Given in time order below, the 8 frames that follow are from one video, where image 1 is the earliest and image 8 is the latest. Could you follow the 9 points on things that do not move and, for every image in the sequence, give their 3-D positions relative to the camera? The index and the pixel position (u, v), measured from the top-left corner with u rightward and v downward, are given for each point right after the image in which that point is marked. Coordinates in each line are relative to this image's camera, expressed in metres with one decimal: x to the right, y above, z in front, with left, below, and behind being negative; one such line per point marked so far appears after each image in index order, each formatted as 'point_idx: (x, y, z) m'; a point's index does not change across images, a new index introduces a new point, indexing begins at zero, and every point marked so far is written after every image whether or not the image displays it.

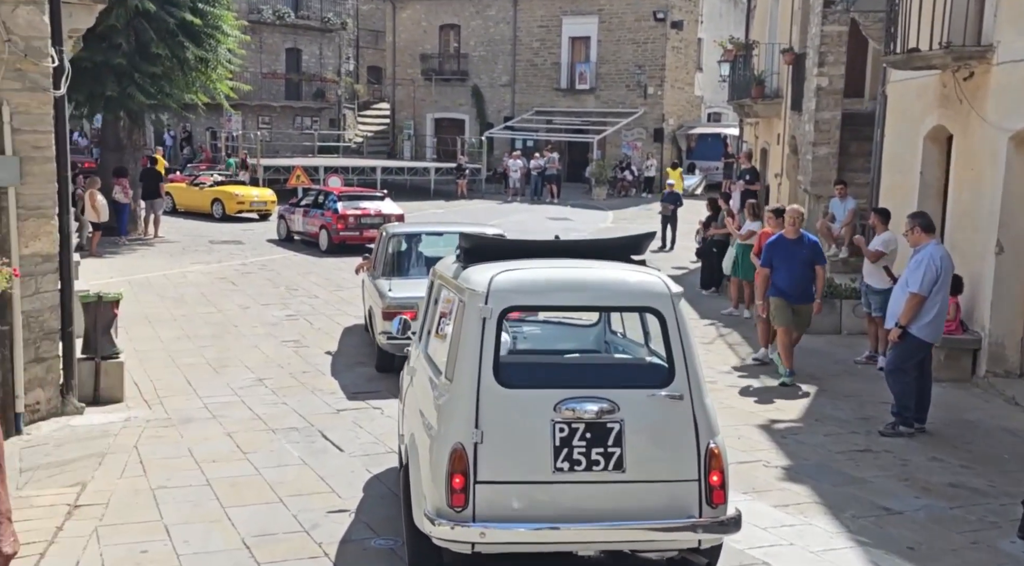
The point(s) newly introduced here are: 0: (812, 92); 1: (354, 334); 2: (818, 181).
0: (+4.6, +2.9, +16.1) m
1: (-1.8, -0.6, +12.2) m
2: (+4.7, +1.6, +16.1) m
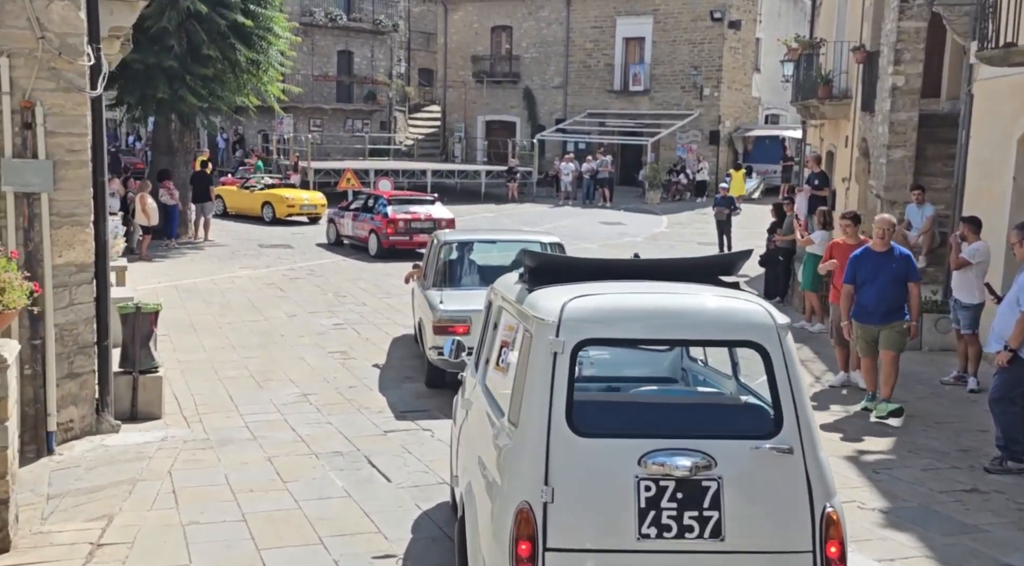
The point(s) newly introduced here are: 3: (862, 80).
0: (+5.4, +2.7, +15.3) m
1: (-1.2, -0.7, +11.7) m
2: (+5.5, +1.4, +15.2) m
3: (+6.0, +3.5, +18.0) m
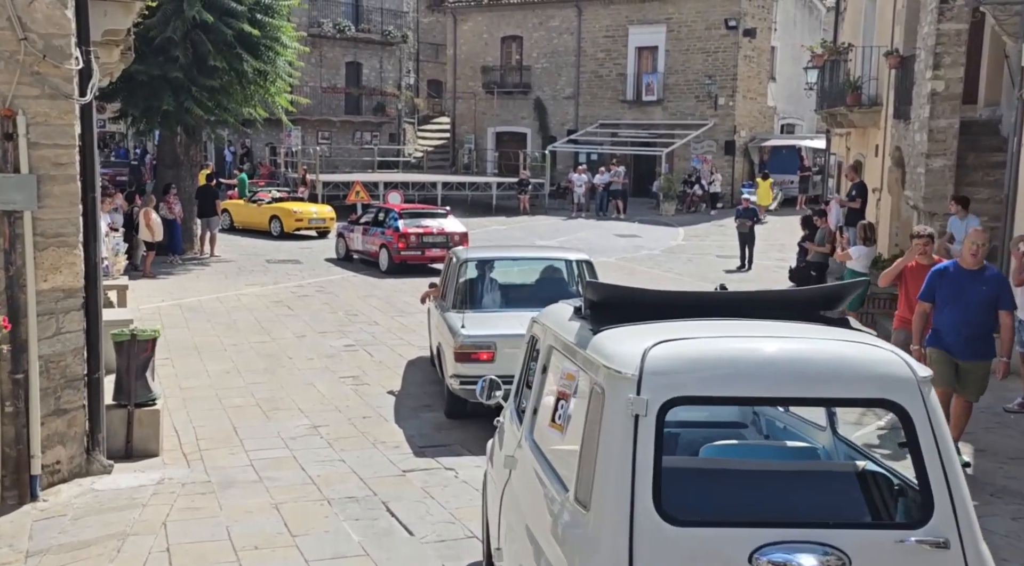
0: (+5.7, +2.5, +14.6) m
1: (-1.0, -0.9, +11.0) m
2: (+5.7, +1.2, +14.5) m
3: (+6.2, +3.3, +17.3) m
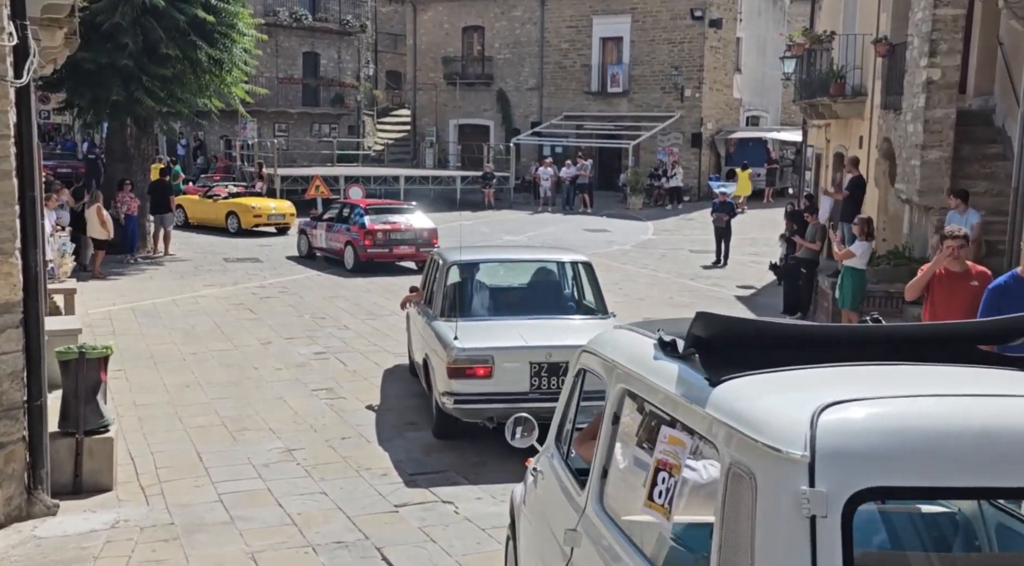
0: (+5.4, +2.6, +13.9) m
1: (-1.1, -0.9, +10.1) m
2: (+5.4, +1.2, +13.9) m
3: (+5.8, +3.3, +16.7) m
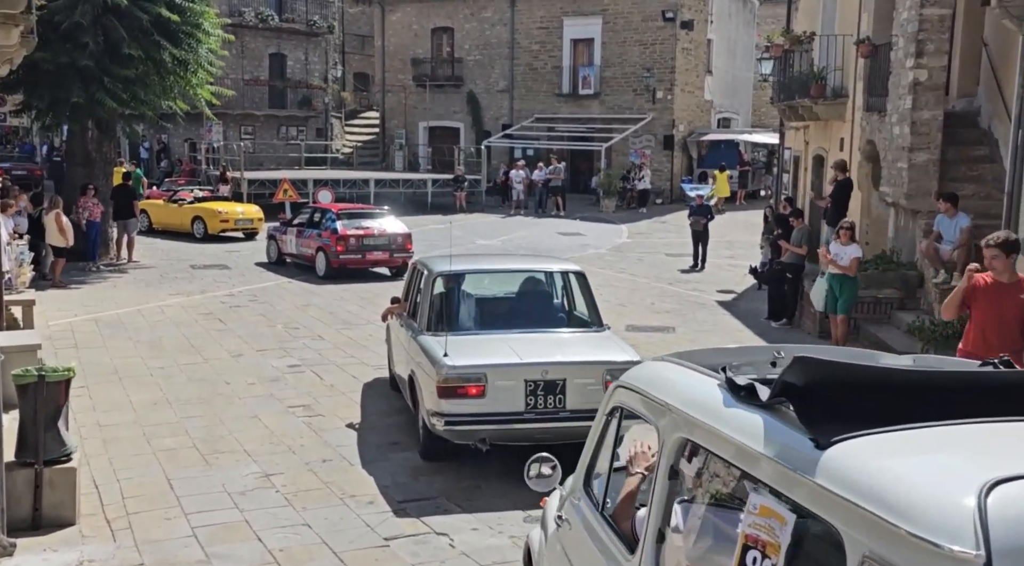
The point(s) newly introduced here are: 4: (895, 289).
0: (+5.1, +2.5, +13.7) m
1: (-1.2, -1.0, +9.6) m
2: (+5.2, +1.2, +13.6) m
3: (+5.4, +3.2, +16.4) m
4: (+4.9, -0.1, +13.5) m
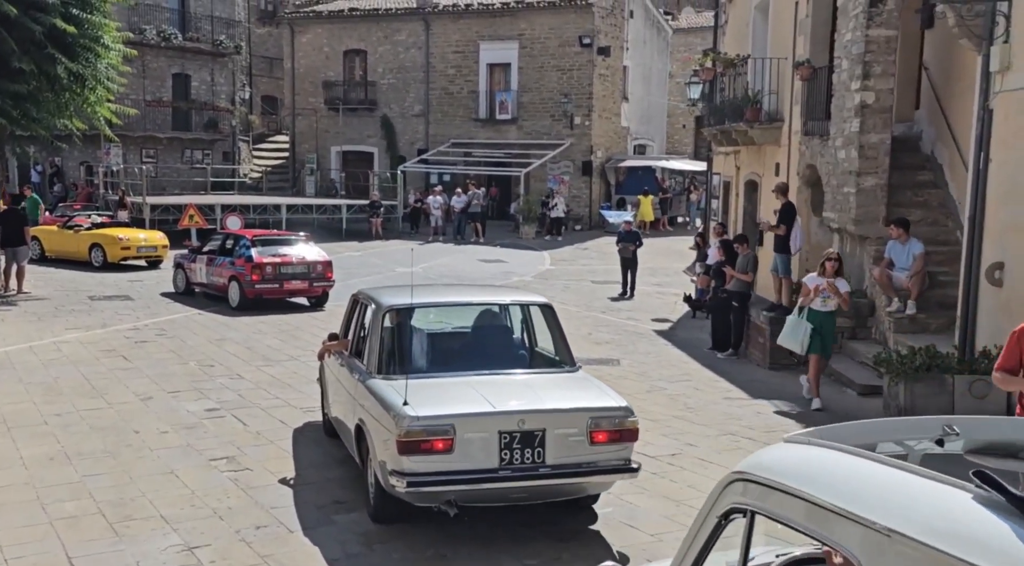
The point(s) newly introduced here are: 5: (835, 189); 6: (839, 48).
0: (+4.3, +2.1, +13.3) m
1: (-1.6, -1.3, +8.6) m
2: (+4.4, +0.8, +13.2) m
3: (+4.4, +2.8, +16.0) m
4: (+4.1, -0.4, +13.0) m
5: (+4.3, +1.3, +14.1) m
6: (+4.3, +3.1, +13.9) m
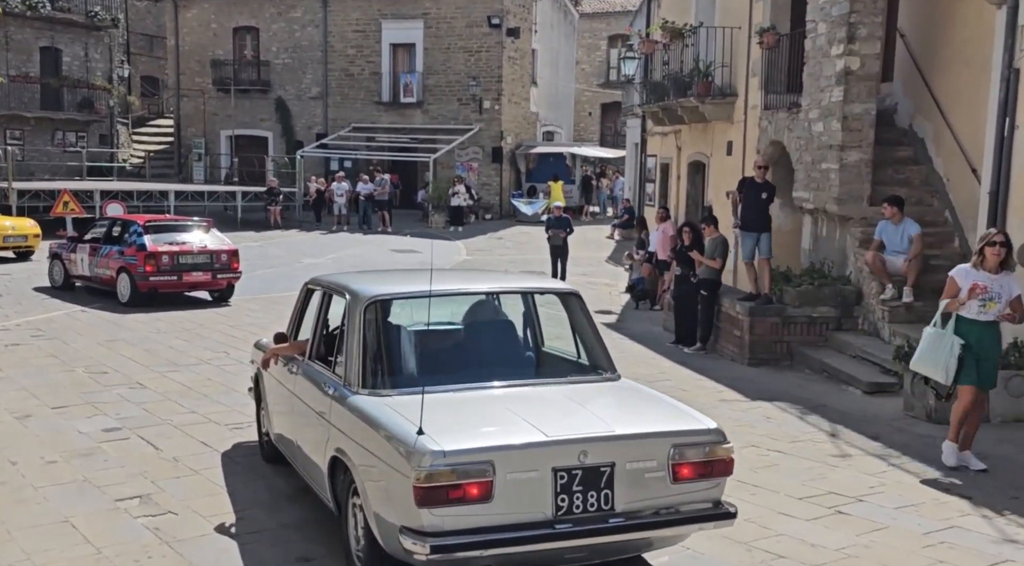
0: (+3.7, +2.3, +12.0) m
1: (-1.7, -1.2, +6.7) m
2: (+3.8, +1.0, +11.9) m
3: (+3.5, +3.0, +14.7) m
4: (+3.5, -0.3, +11.7) m
5: (+3.6, +1.4, +12.8) m
6: (+3.6, +3.3, +12.6) m
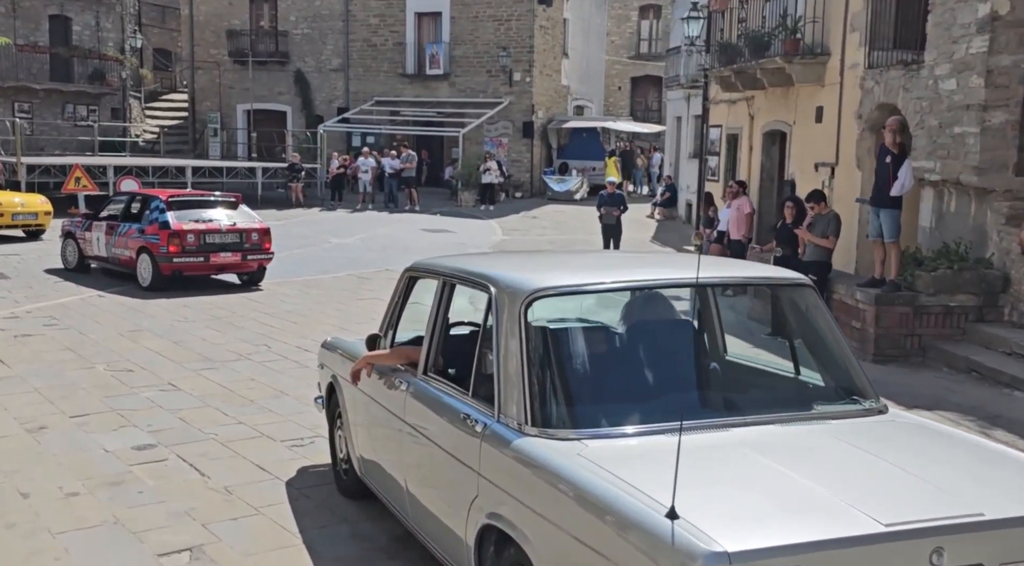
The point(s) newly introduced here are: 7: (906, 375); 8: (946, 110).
0: (+4.5, +2.5, +10.3) m
1: (-0.9, -1.1, +5.1) m
2: (+4.6, +1.1, +10.3) m
3: (+4.3, +3.2, +13.0) m
4: (+4.4, -0.1, +10.1) m
5: (+4.5, +1.6, +11.1) m
6: (+4.5, +3.4, +10.9) m
7: (+3.6, -0.8, +9.6) m
8: (+4.5, +1.8, +11.0) m
